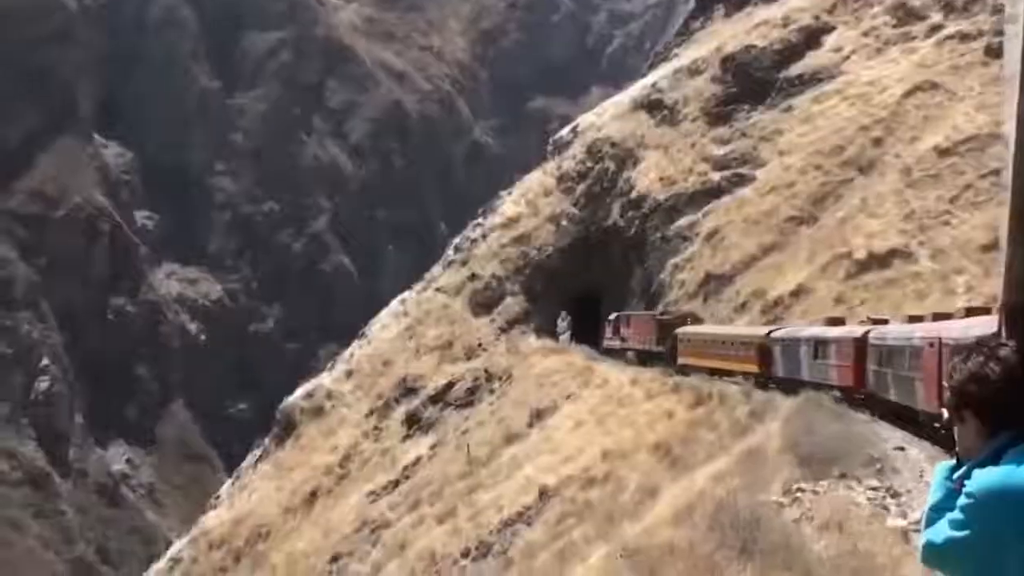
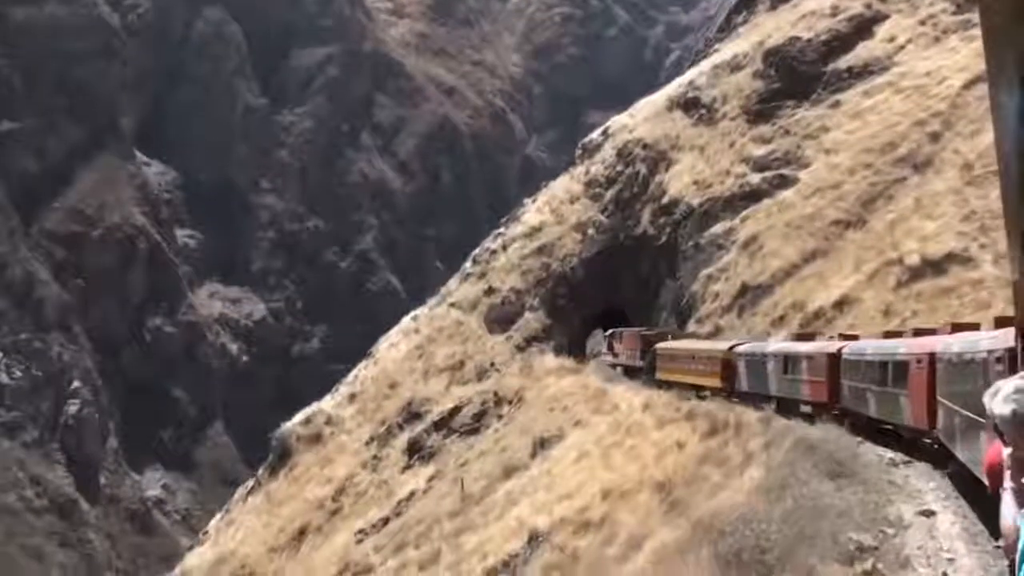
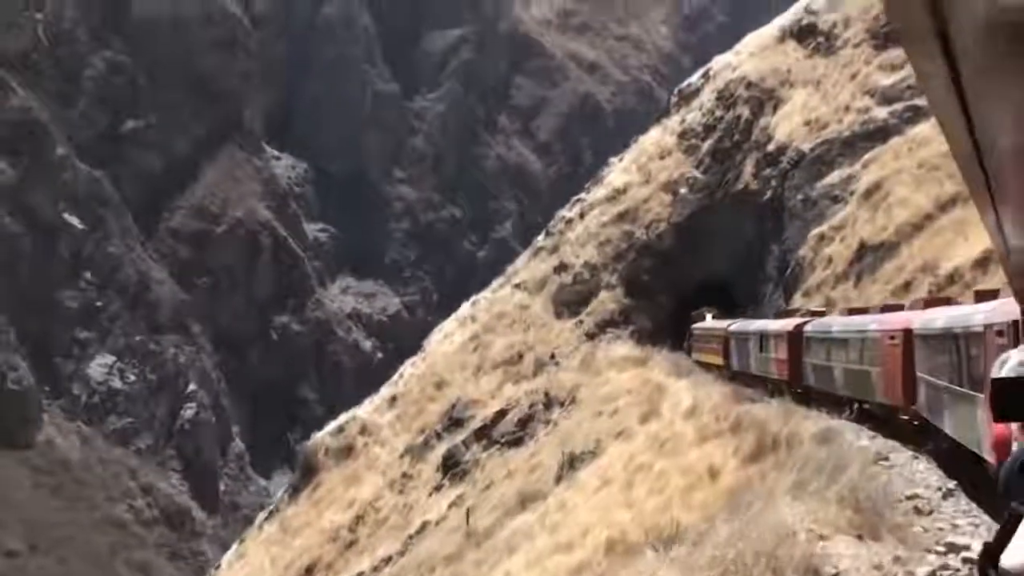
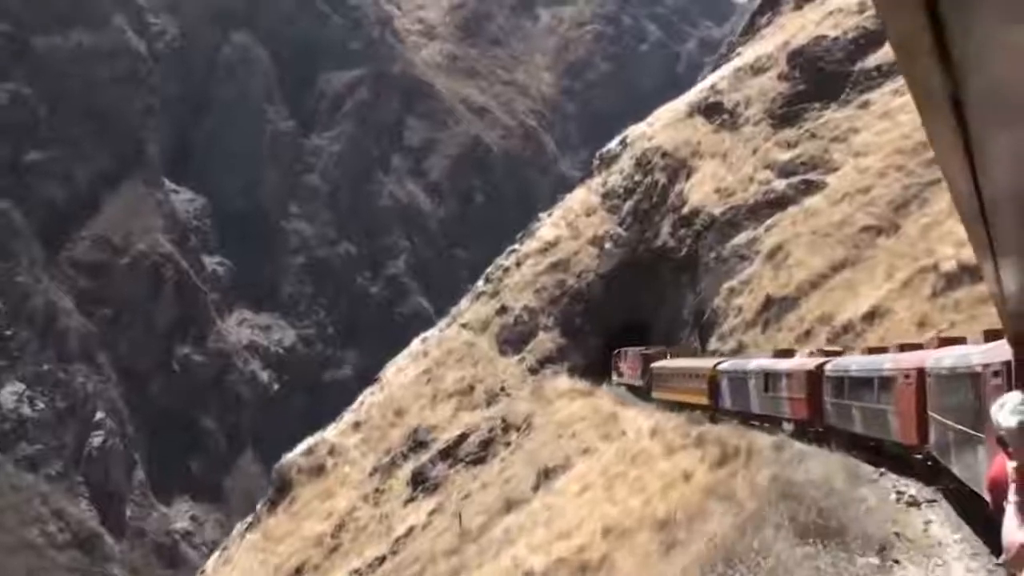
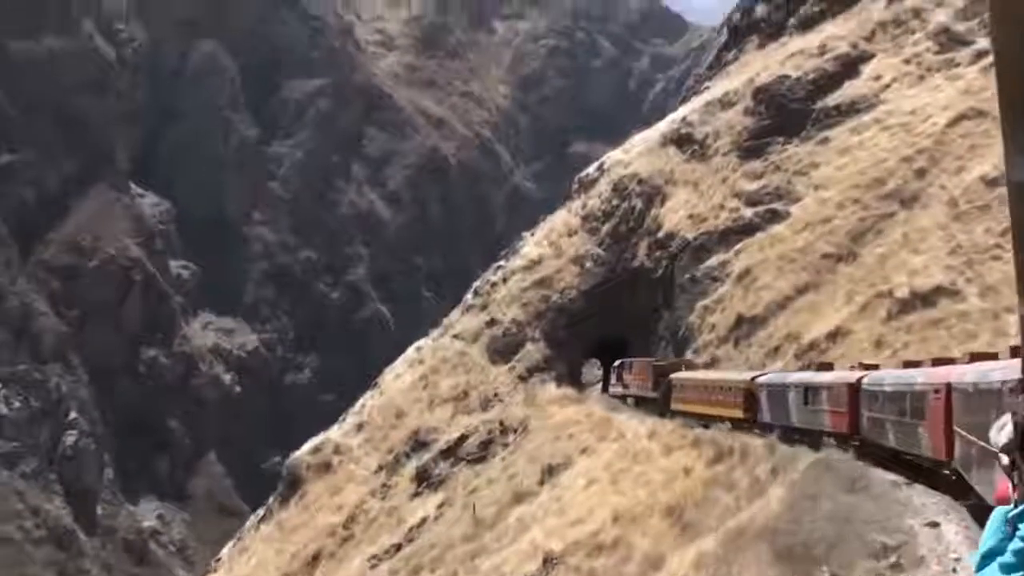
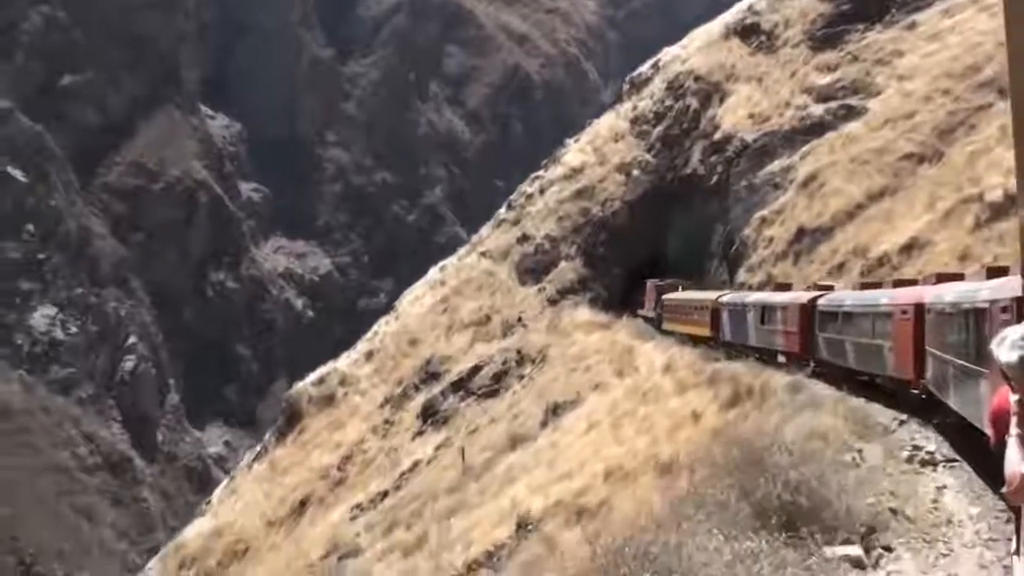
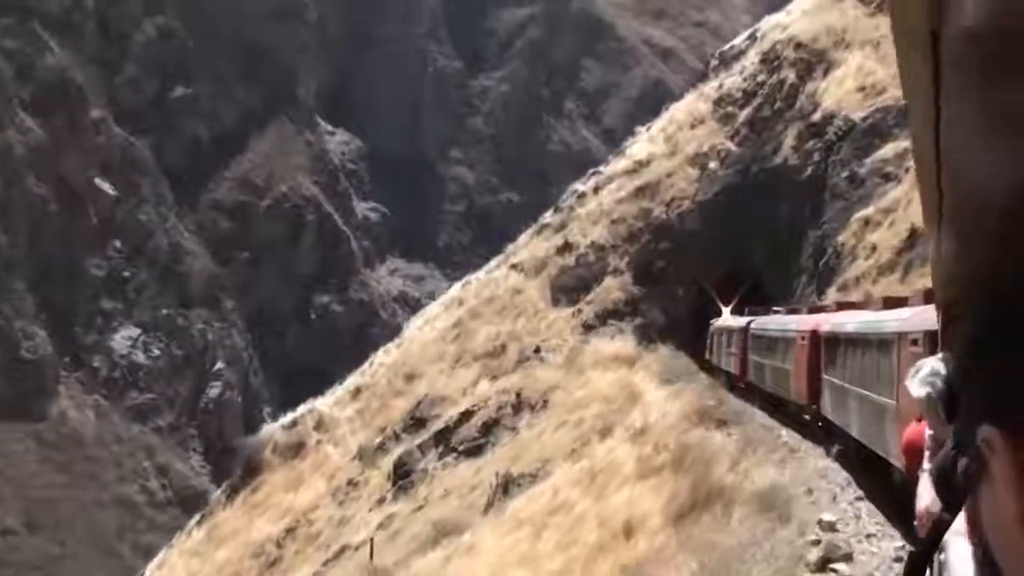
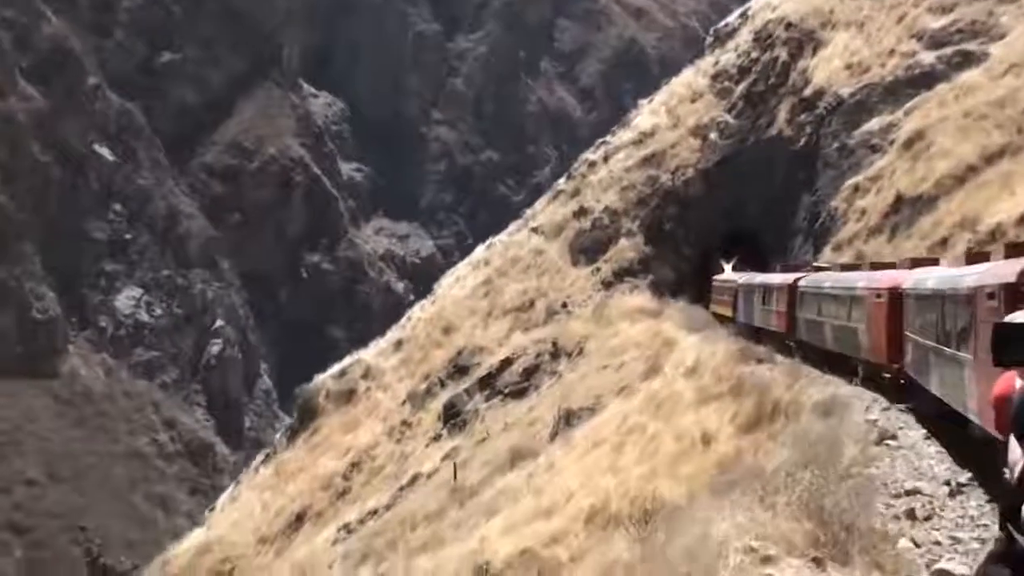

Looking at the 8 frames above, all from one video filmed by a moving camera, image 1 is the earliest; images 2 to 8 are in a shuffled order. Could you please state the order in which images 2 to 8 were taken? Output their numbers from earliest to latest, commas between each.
5, 2, 4, 6, 3, 8, 7
